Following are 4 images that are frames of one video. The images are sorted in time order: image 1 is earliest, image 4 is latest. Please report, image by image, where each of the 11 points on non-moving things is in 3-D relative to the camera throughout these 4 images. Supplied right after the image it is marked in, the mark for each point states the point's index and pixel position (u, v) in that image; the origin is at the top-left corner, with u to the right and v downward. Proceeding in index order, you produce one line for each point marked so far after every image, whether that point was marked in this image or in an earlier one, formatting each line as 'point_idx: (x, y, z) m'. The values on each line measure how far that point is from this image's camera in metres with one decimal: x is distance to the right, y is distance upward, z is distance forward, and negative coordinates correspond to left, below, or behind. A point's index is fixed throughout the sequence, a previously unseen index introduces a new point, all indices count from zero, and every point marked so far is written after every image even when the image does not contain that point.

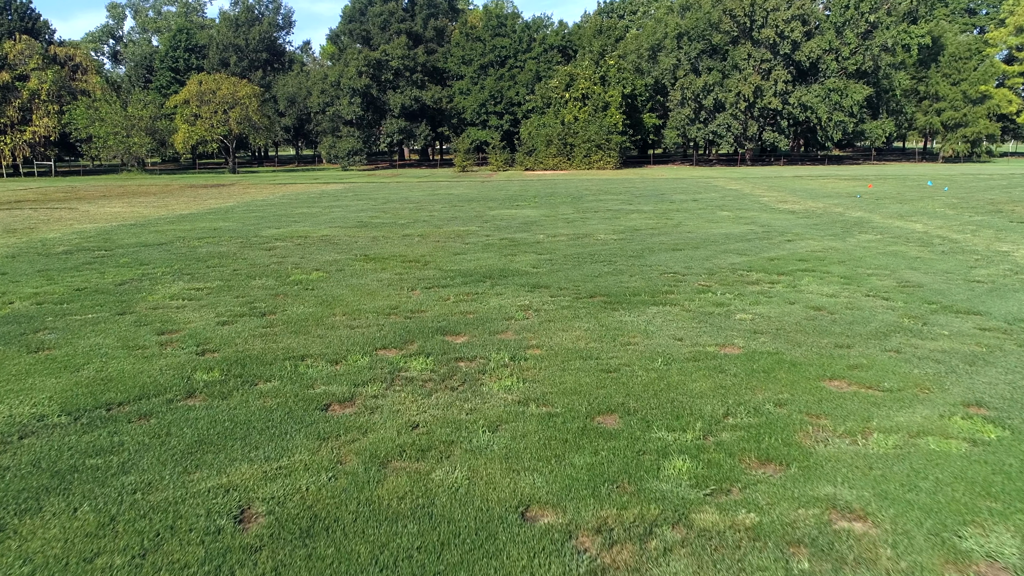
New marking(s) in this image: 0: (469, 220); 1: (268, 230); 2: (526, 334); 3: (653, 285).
0: (-1.0, +1.6, +18.8) m
1: (-5.1, +1.2, +16.9) m
2: (+0.1, -0.4, +7.2) m
3: (+1.7, 0.0, +9.5) m
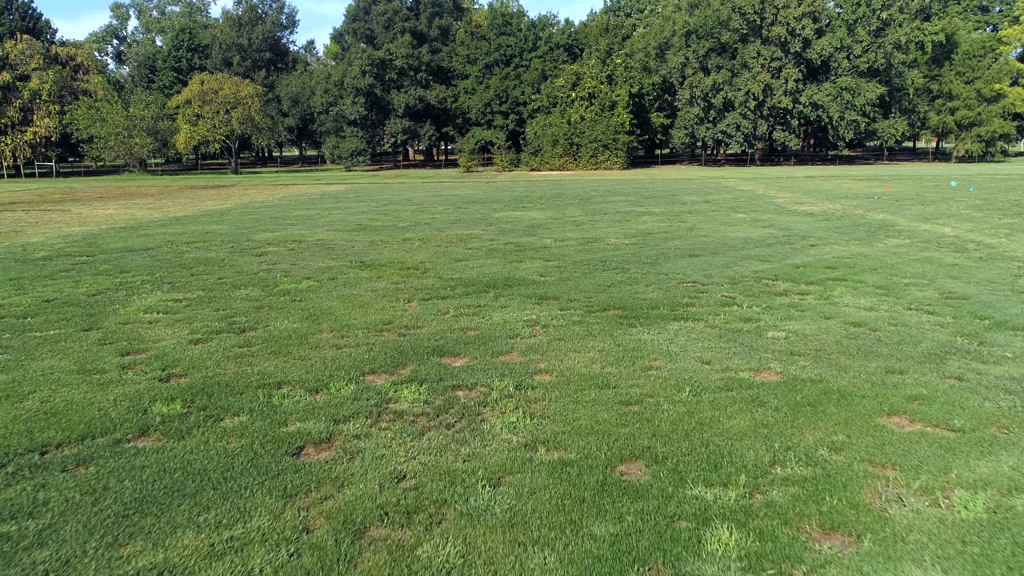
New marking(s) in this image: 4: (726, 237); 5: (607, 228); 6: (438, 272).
0: (-0.9, +1.5, +18.0) m
1: (-5.0, +1.1, +16.2) m
2: (+0.2, -0.6, +6.4) m
3: (+1.7, -0.1, +8.7) m
4: (+3.8, +0.9, +14.3) m
5: (+1.9, +1.2, +15.9) m
6: (-1.0, +0.2, +10.8) m
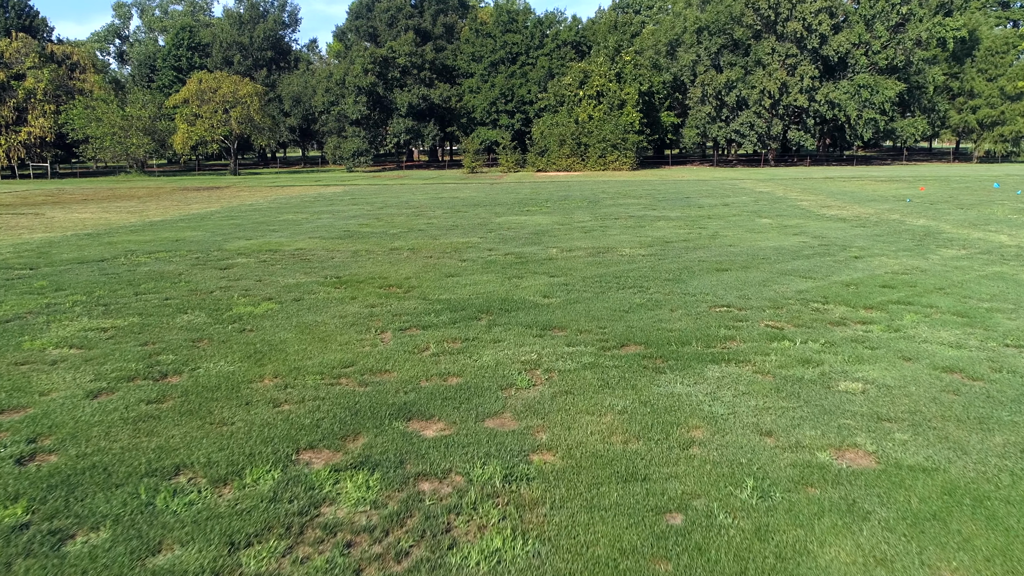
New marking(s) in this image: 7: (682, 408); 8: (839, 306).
0: (-0.8, +1.2, +16.4) m
1: (-5.0, +0.8, +14.6) m
2: (+0.1, -0.8, +4.8) m
3: (+1.7, -0.4, +7.1) m
4: (+3.8, +0.6, +12.7) m
5: (+1.9, +0.9, +14.3) m
6: (-1.0, 0.0, +9.1) m
7: (+1.0, -0.7, +5.0) m
8: (+3.3, -0.2, +8.0) m
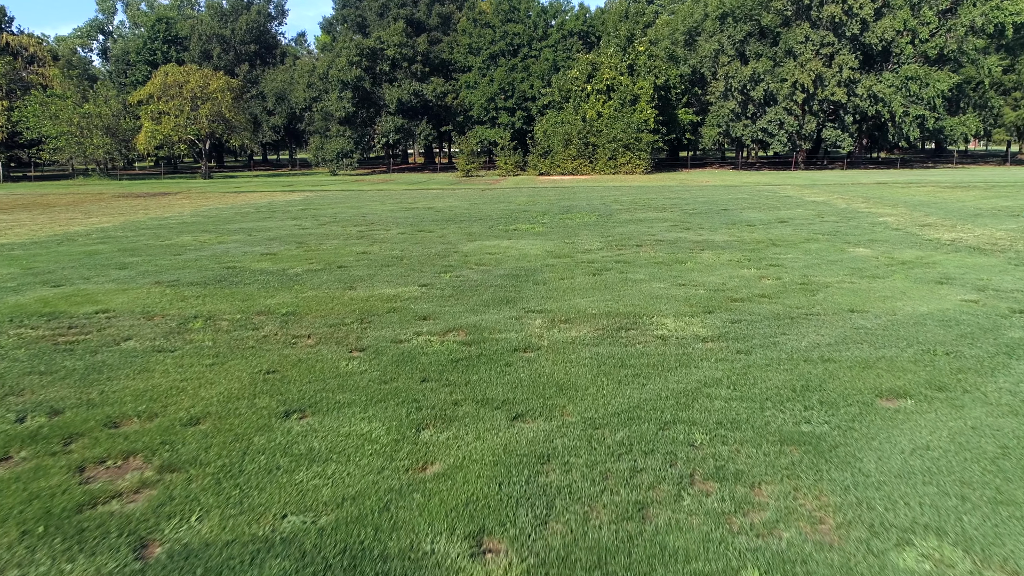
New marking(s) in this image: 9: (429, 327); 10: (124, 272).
0: (-1.2, +0.3, +10.8) m
1: (-5.4, 0.0, +9.0) m
2: (-0.4, -1.7, -0.9) m
3: (+1.2, -1.2, +1.4) m
4: (+3.4, -0.2, +7.0) m
5: (+1.5, 0.0, +8.6) m
6: (-1.5, -0.9, +3.5) m
7: (+0.5, -1.6, -0.7) m
8: (+2.8, -1.0, +2.4) m
9: (-0.7, -0.3, +6.9) m
10: (-5.1, +0.2, +10.5) m
